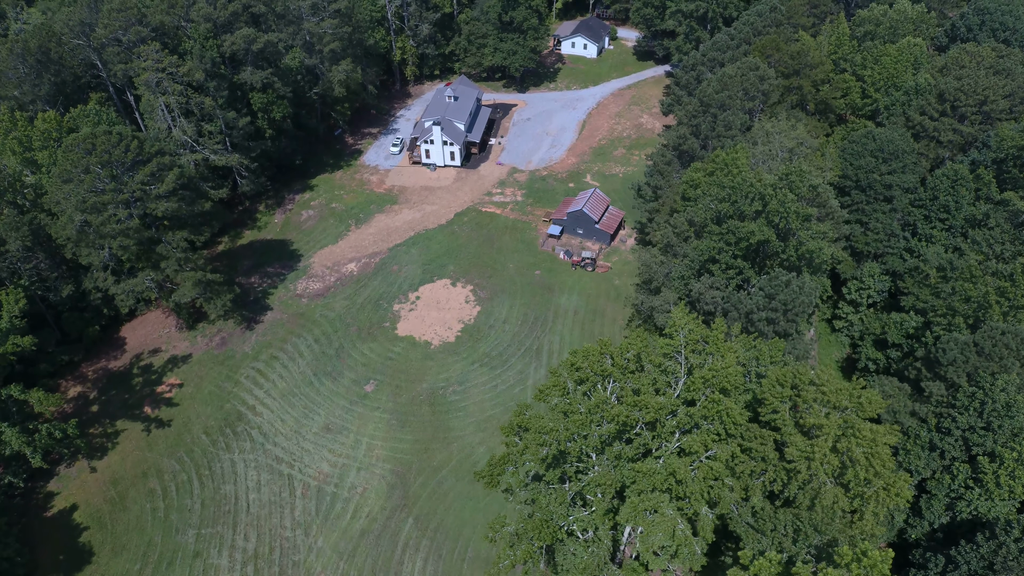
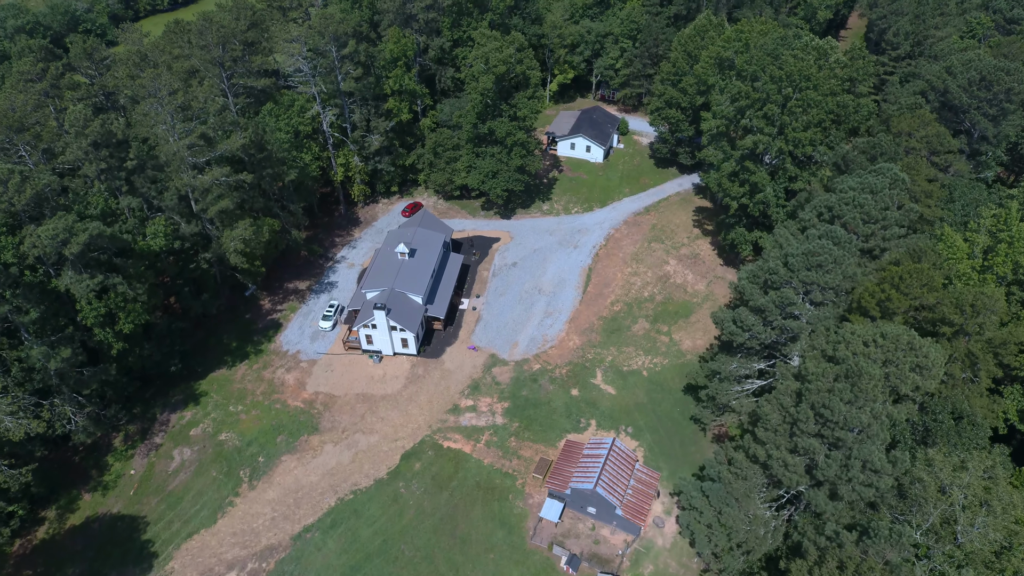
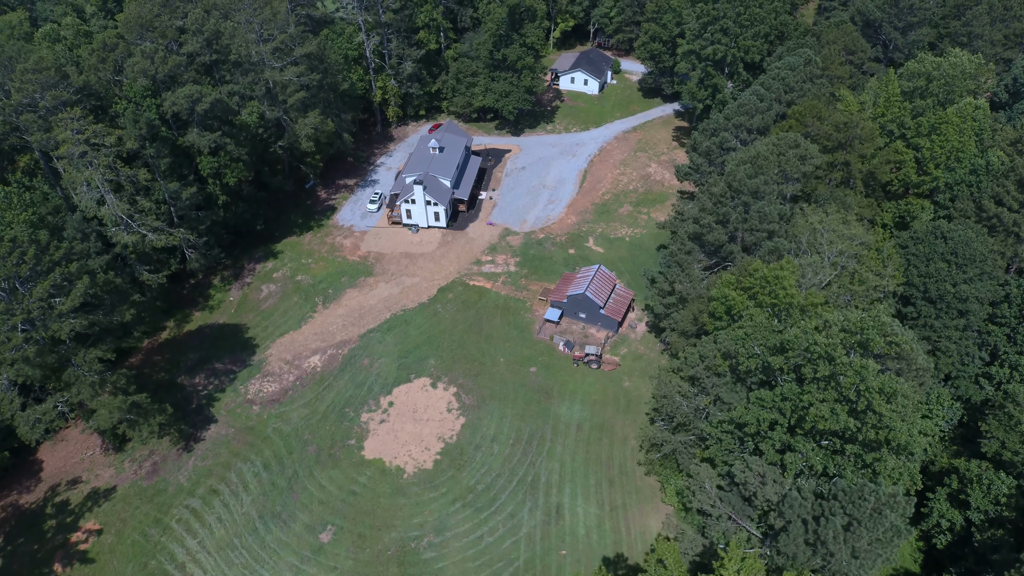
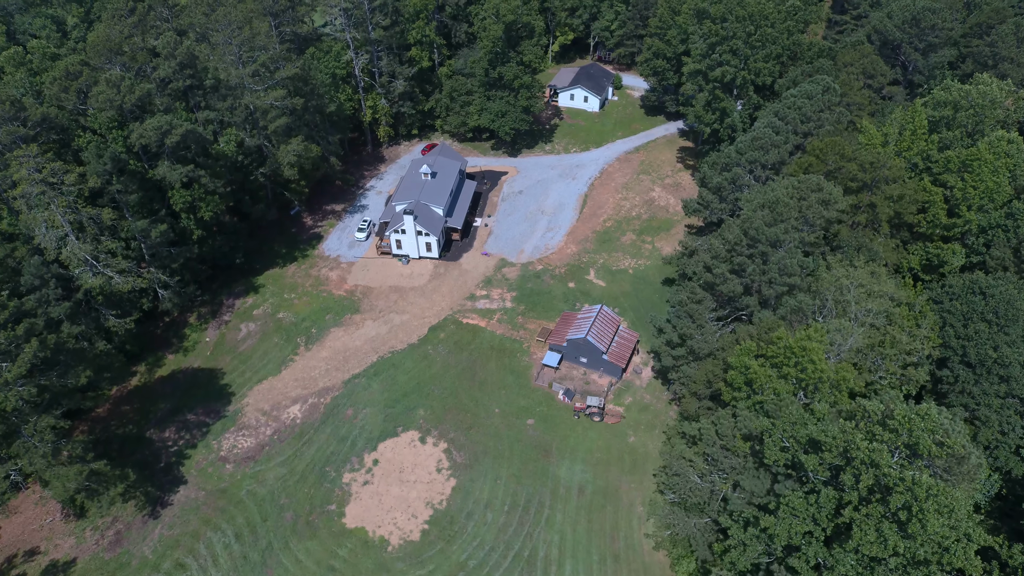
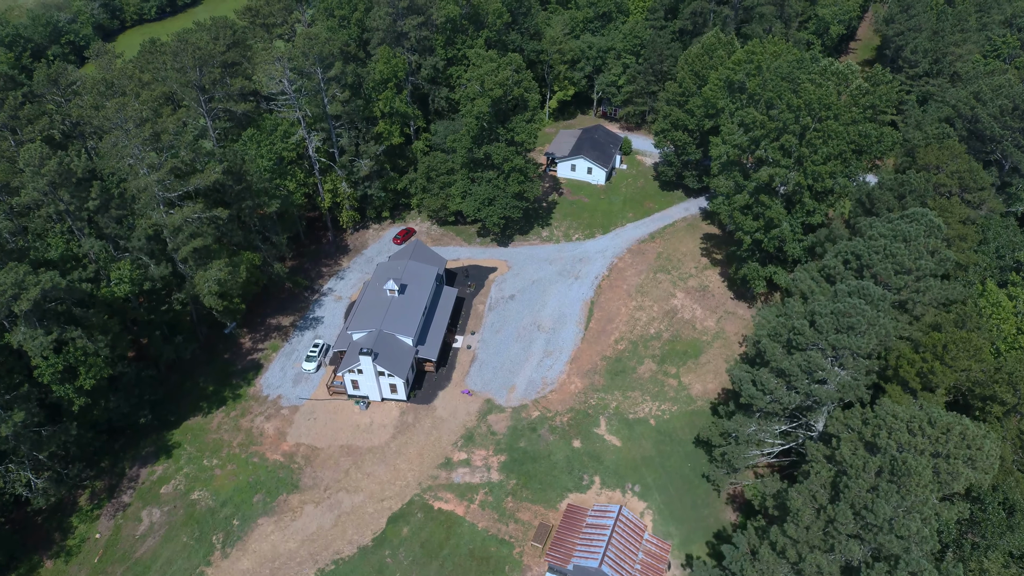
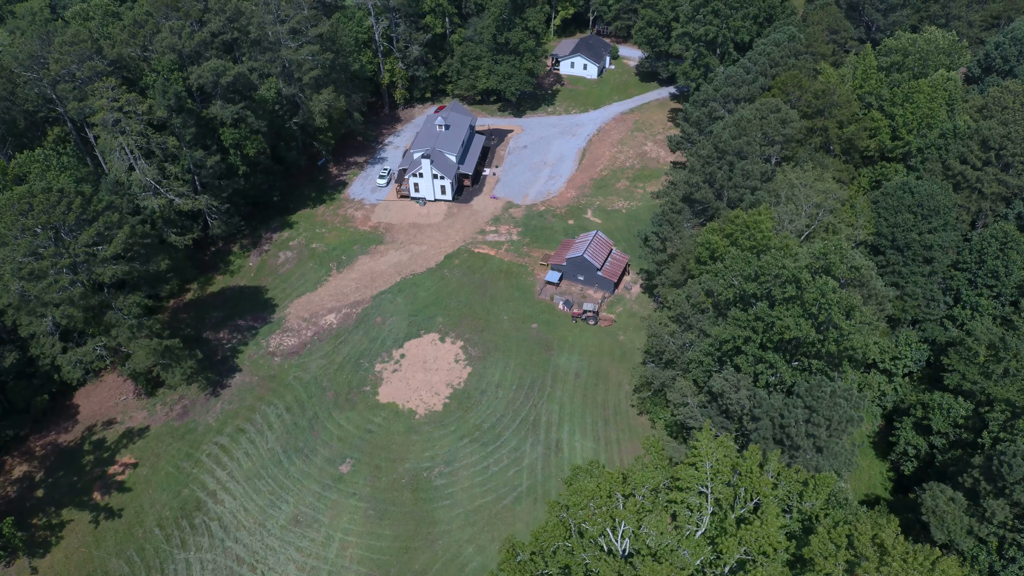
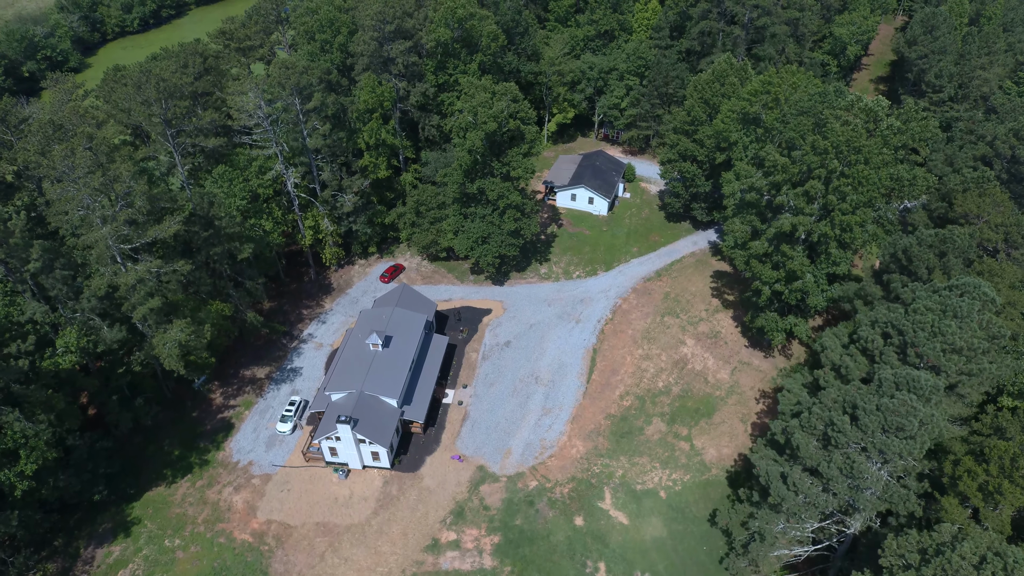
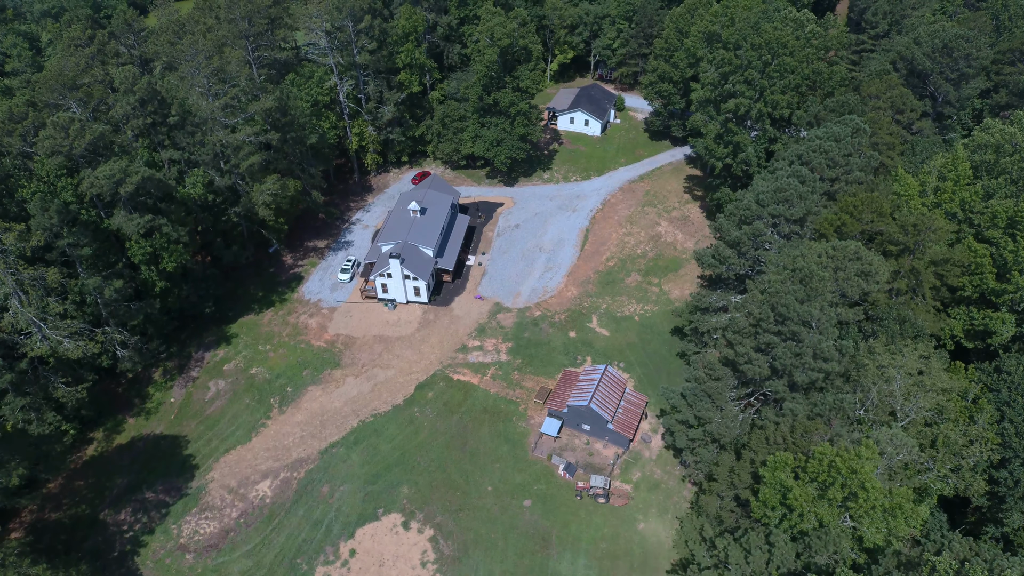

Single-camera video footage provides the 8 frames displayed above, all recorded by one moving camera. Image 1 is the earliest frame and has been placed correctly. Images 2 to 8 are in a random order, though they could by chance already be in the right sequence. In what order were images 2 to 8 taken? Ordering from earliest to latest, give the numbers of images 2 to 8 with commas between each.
6, 3, 4, 8, 2, 5, 7
